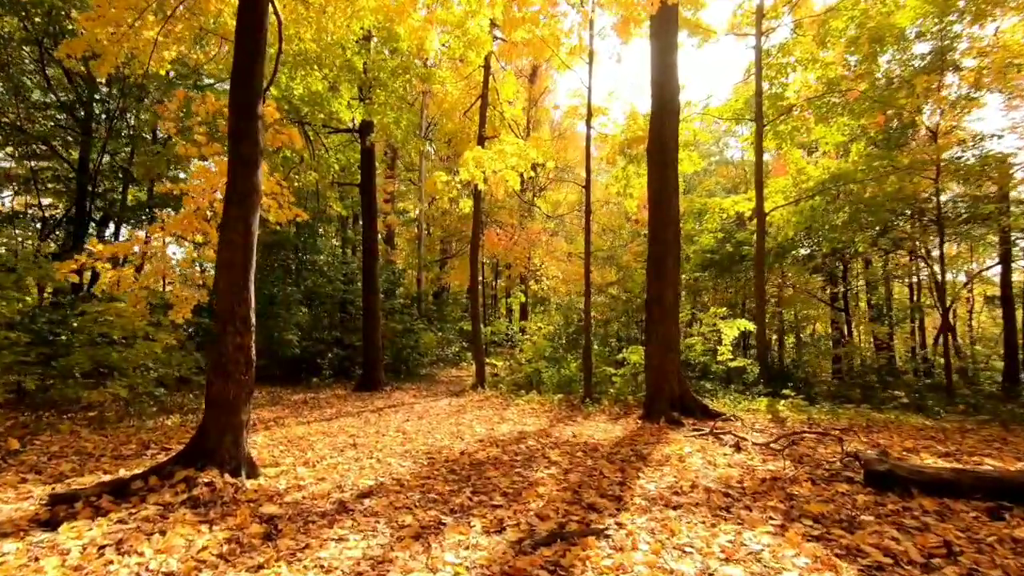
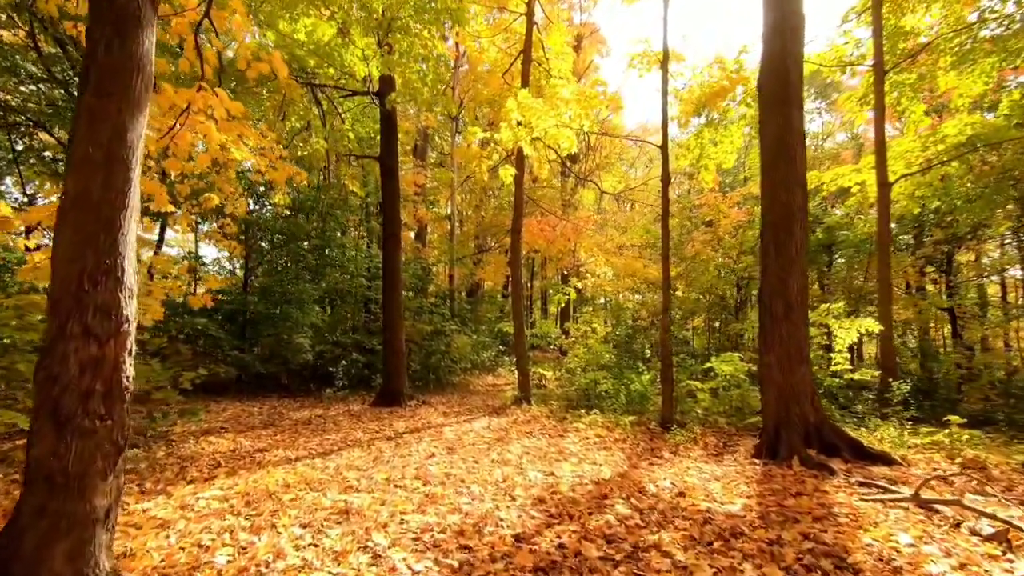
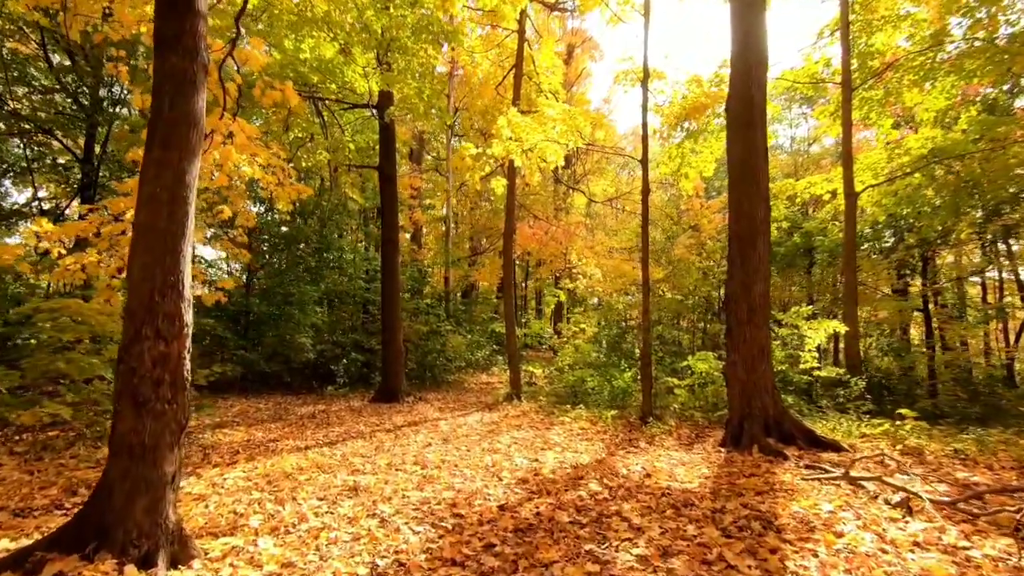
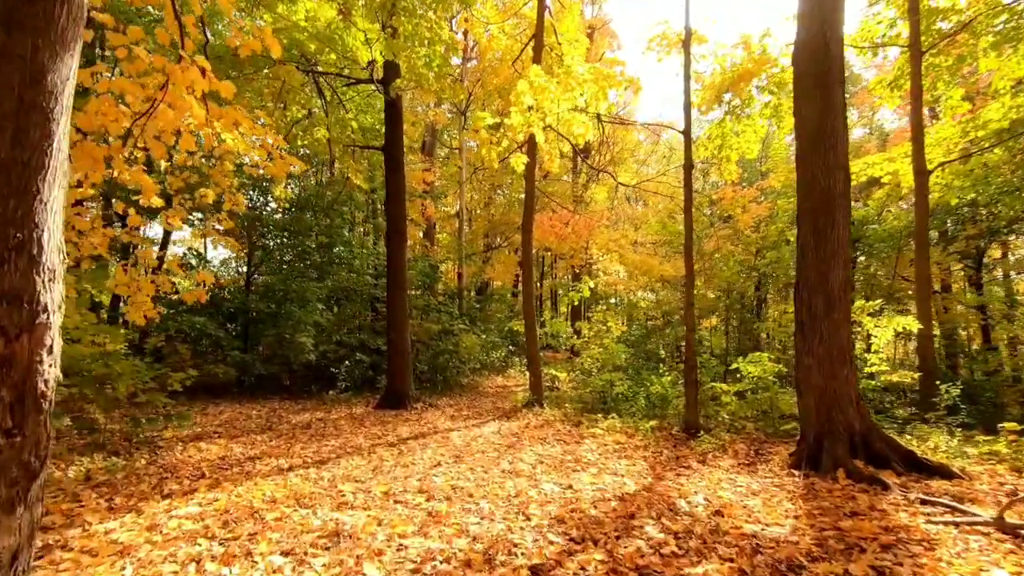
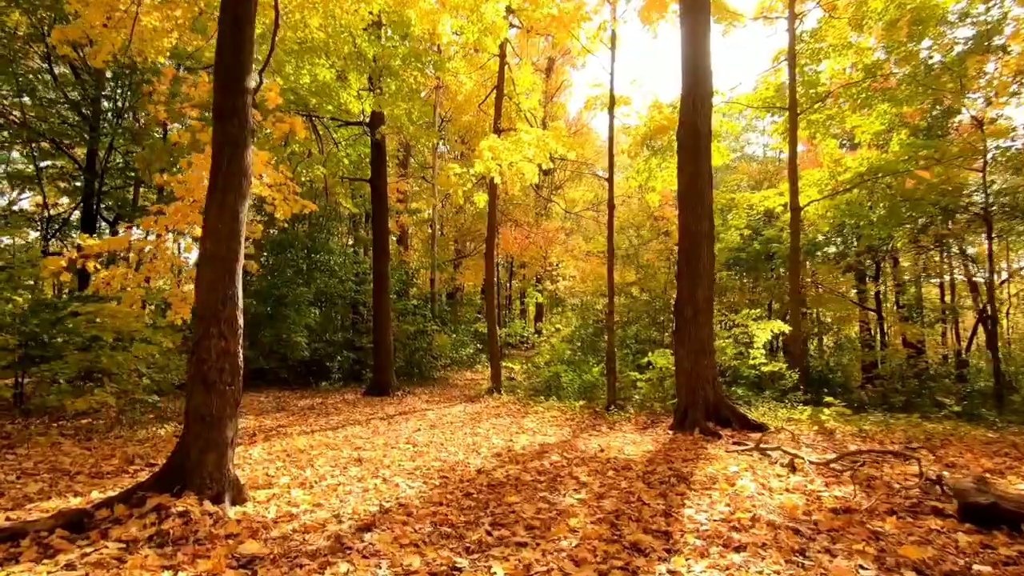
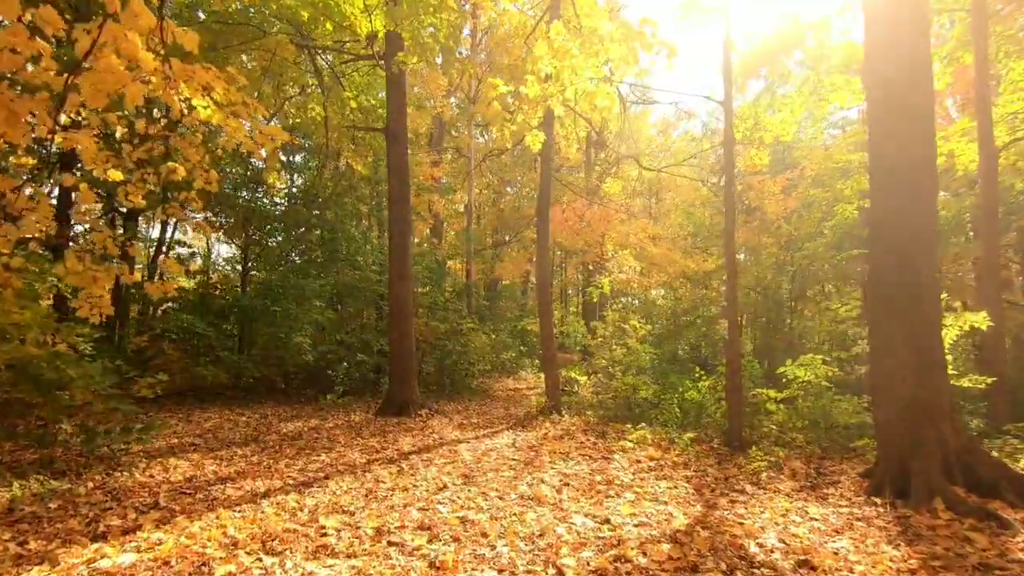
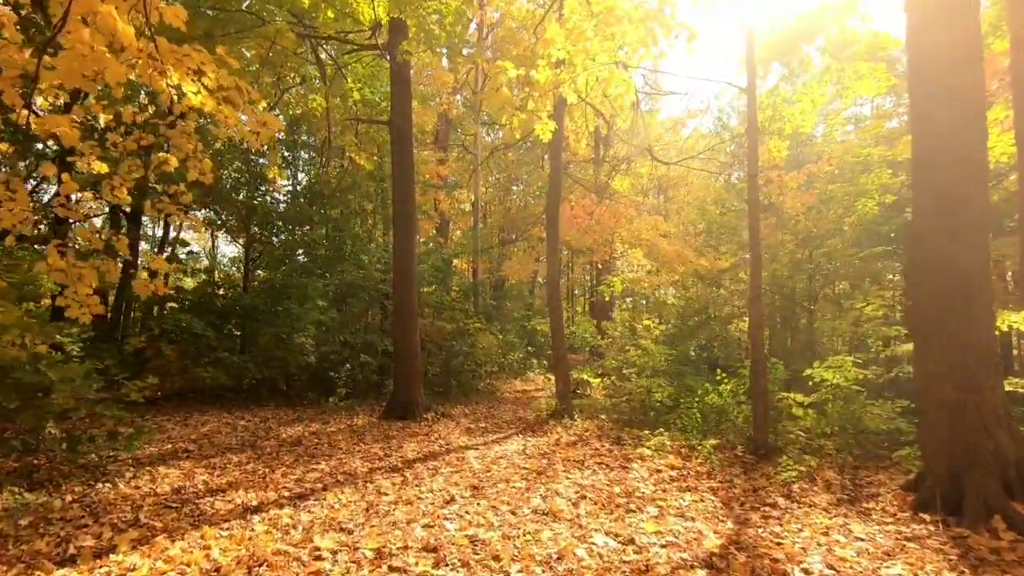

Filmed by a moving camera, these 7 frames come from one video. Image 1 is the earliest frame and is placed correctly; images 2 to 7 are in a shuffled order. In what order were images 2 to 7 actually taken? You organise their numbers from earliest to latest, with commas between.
5, 3, 2, 4, 6, 7
